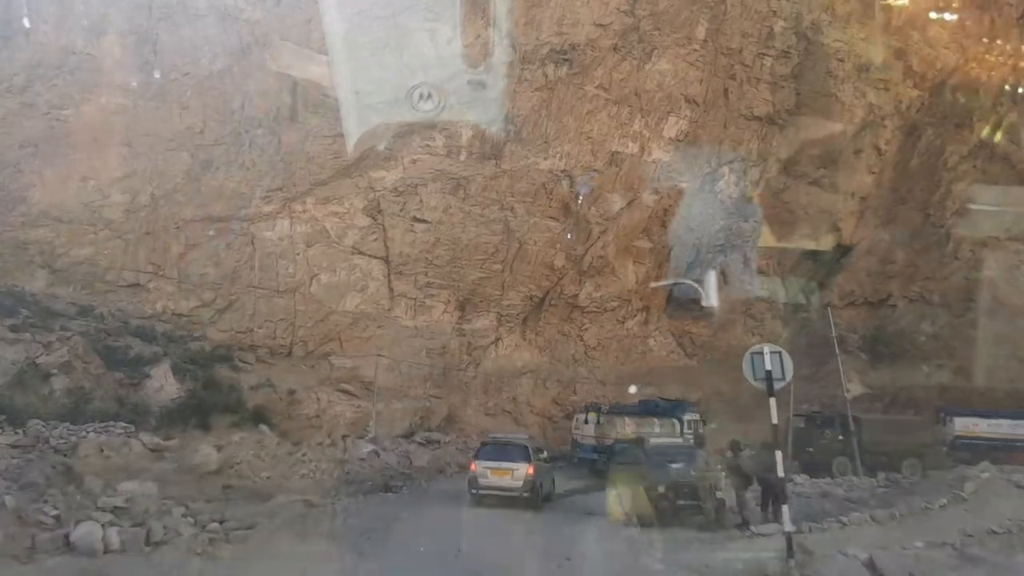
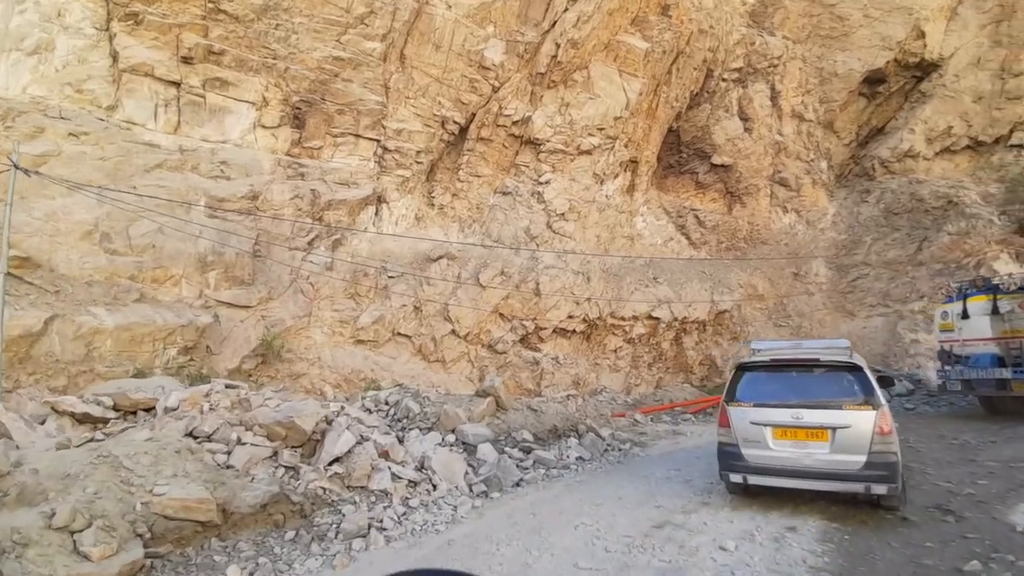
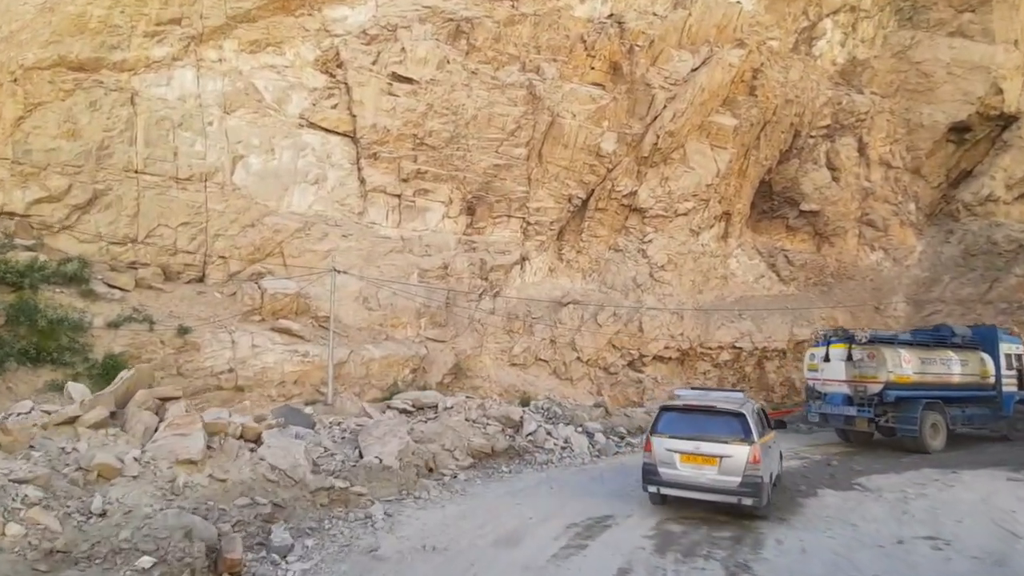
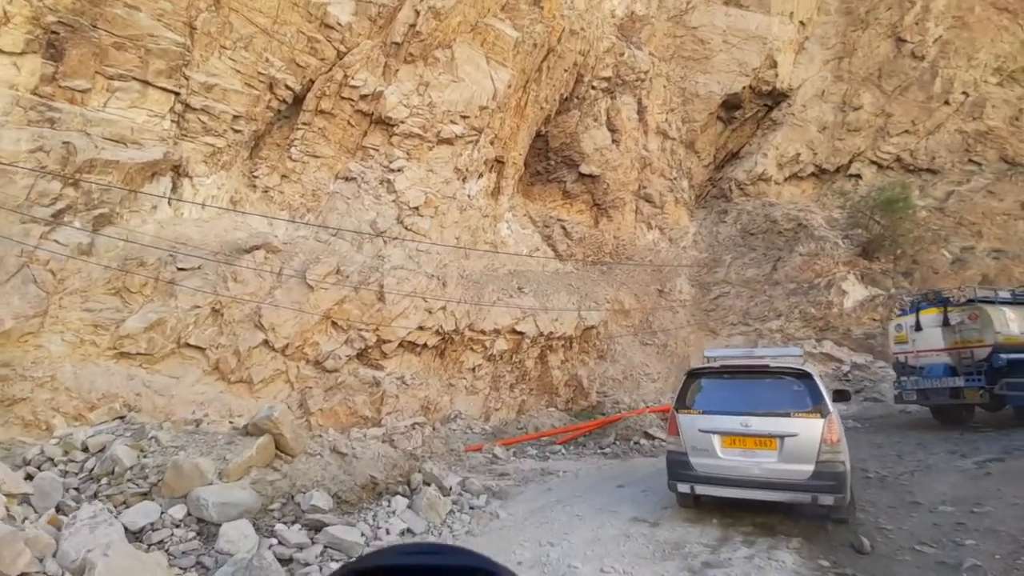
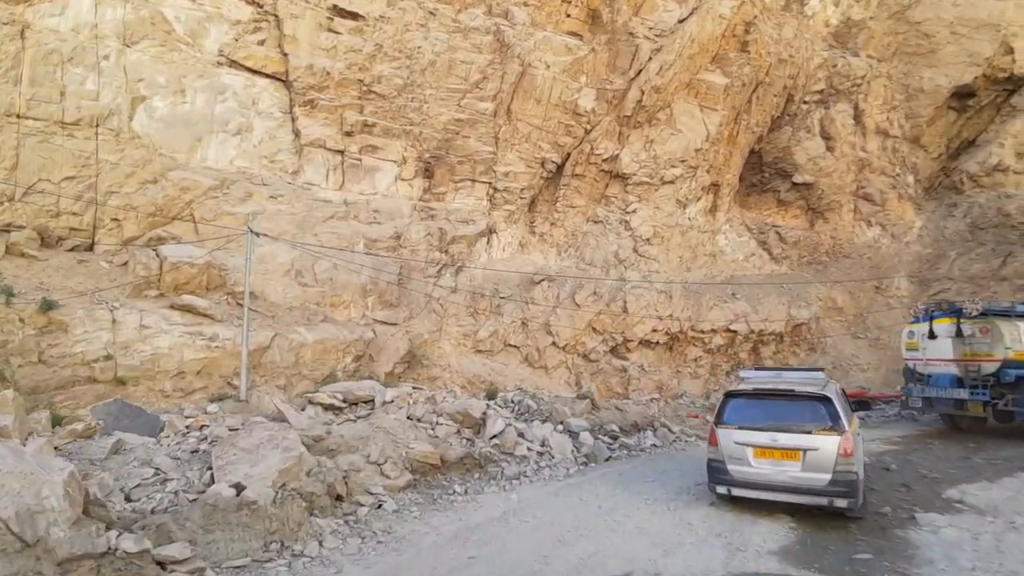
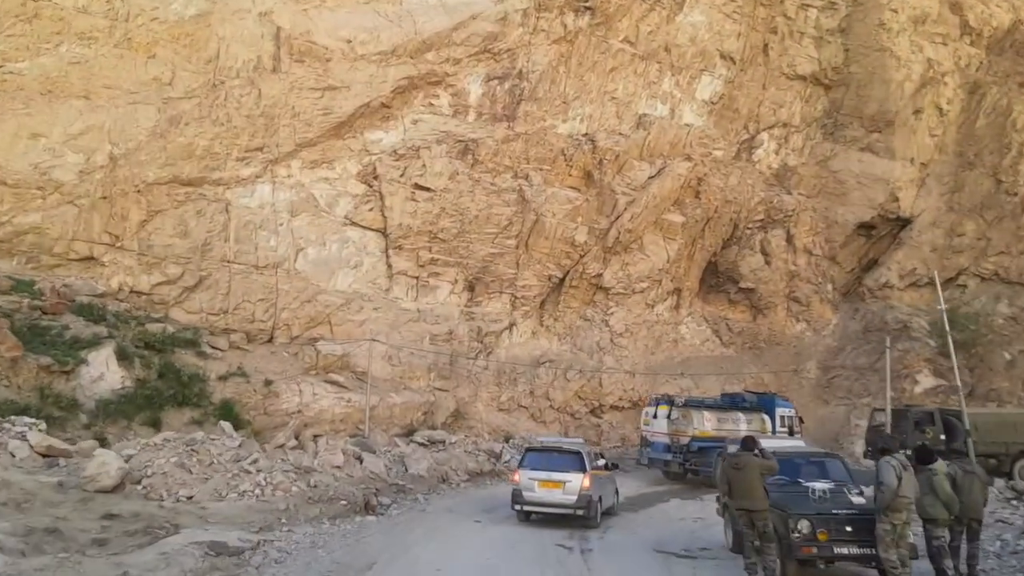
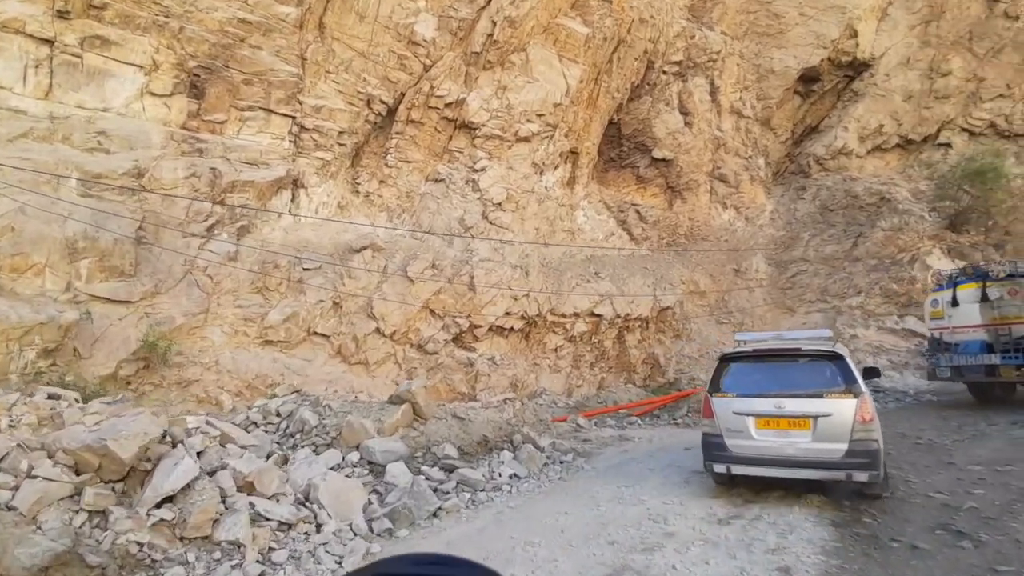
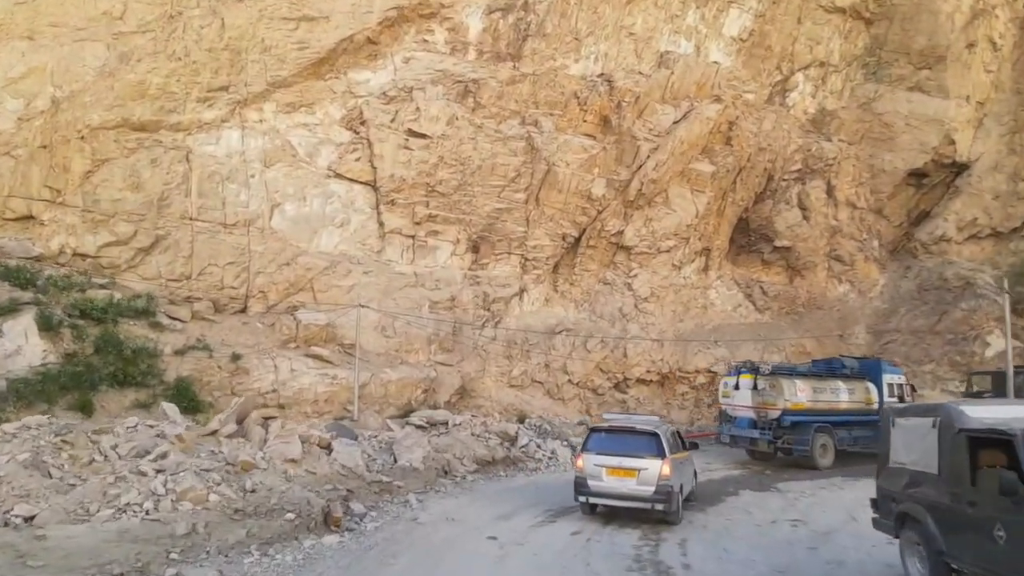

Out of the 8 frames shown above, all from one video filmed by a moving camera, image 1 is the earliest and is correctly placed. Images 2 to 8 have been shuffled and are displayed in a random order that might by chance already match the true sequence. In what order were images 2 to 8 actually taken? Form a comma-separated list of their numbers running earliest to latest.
6, 8, 3, 5, 2, 7, 4
